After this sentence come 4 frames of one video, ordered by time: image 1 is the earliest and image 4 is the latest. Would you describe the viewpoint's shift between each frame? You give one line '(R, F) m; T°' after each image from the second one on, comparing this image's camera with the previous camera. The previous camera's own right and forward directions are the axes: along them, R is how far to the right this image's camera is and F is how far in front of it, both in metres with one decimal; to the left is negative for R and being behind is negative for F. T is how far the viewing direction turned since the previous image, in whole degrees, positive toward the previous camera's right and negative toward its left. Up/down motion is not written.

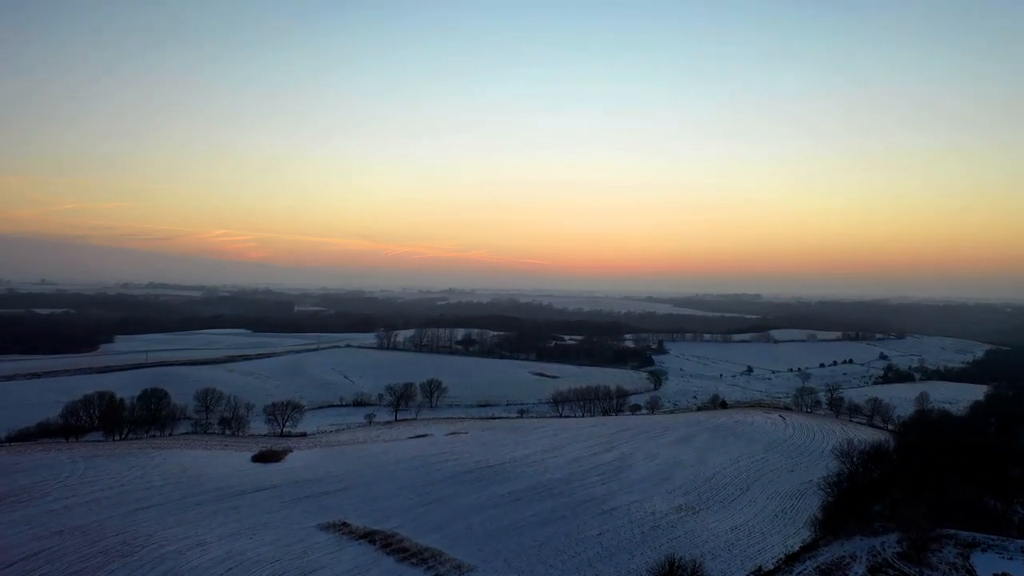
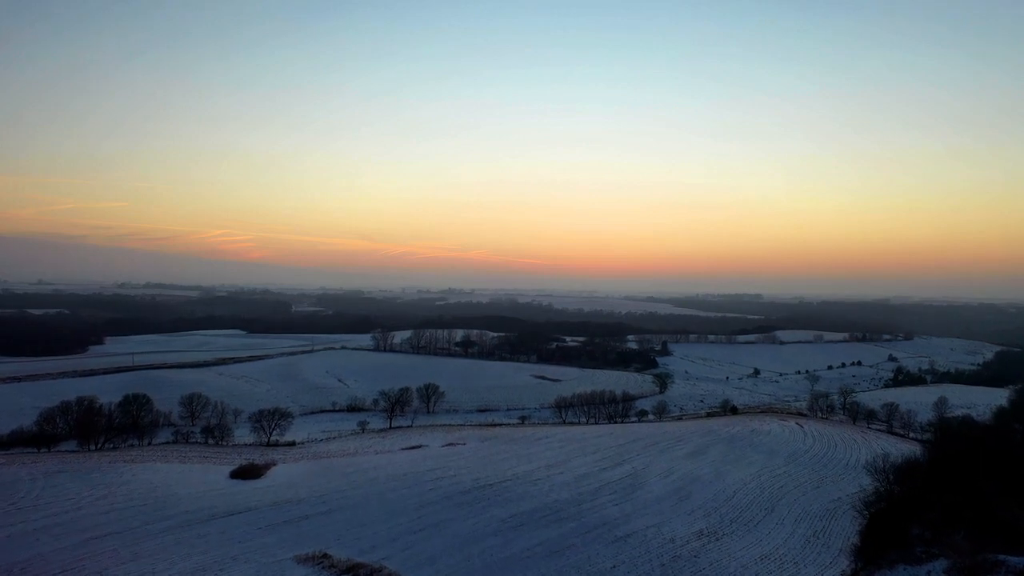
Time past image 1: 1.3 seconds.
(-0.1, +1.6) m; 0°
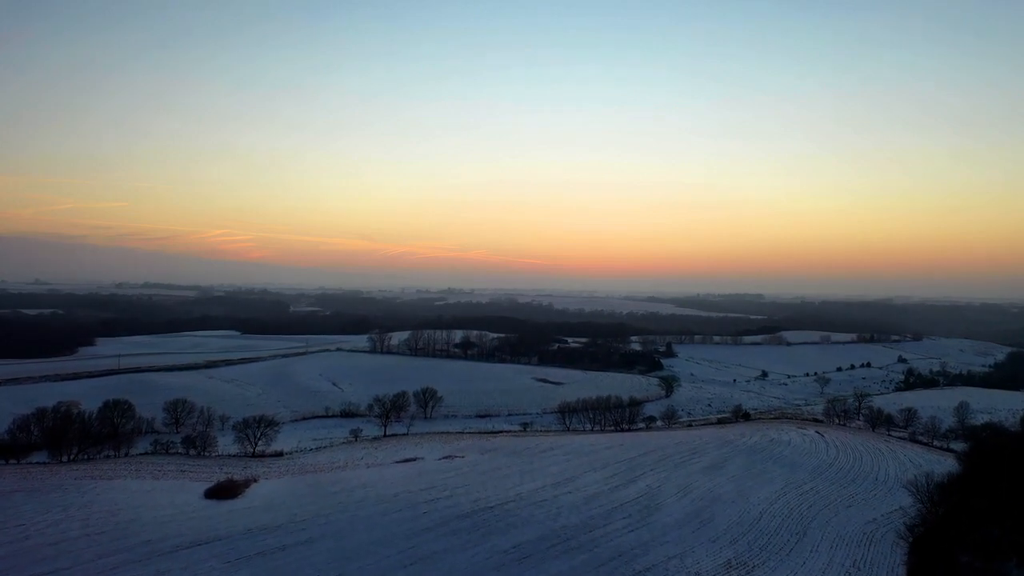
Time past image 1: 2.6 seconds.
(-0.1, +1.6) m; 0°
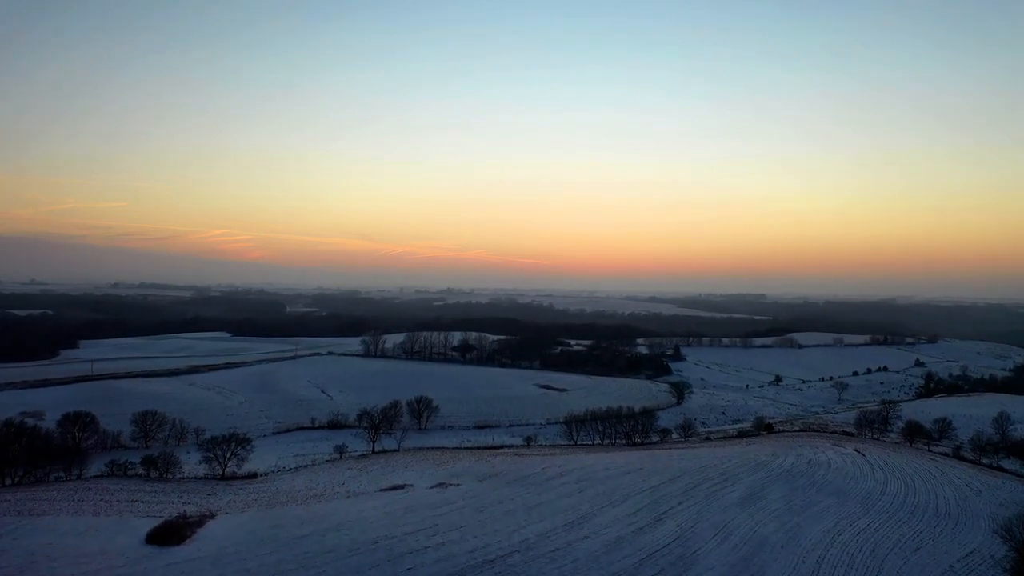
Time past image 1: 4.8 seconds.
(-0.1, +2.6) m; 0°
